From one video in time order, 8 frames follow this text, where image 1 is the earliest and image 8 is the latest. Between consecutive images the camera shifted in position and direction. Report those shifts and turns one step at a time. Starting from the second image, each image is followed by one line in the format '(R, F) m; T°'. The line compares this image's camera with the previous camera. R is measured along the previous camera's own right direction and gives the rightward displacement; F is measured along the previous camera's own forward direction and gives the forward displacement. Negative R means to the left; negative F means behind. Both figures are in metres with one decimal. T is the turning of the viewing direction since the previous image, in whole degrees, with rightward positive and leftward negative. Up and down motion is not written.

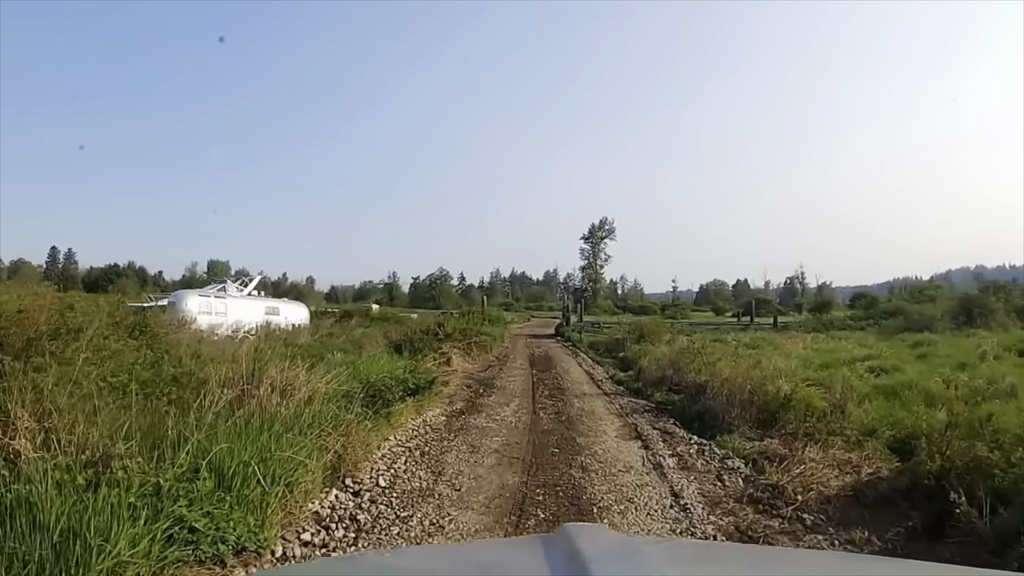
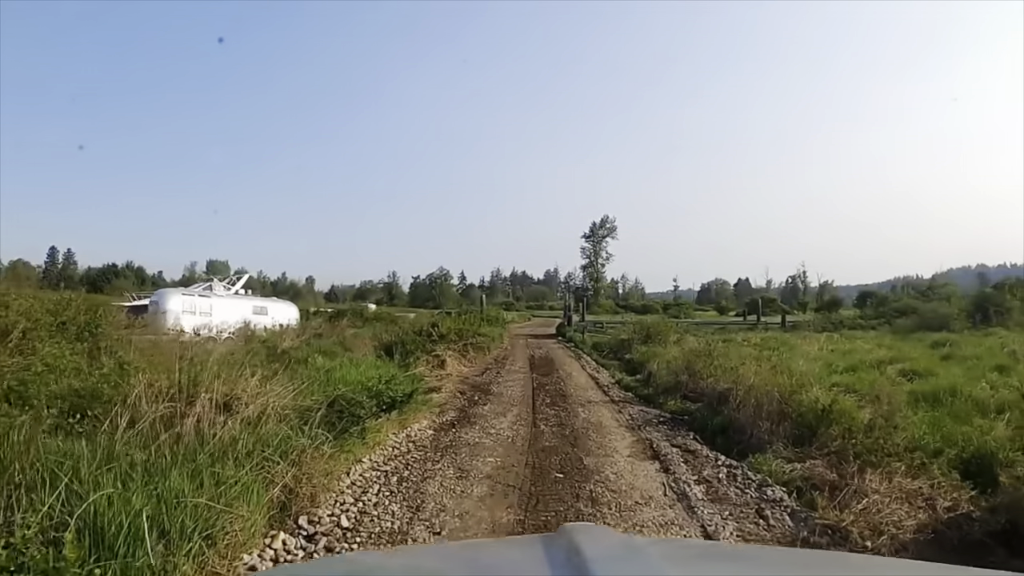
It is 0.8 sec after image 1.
(+0.1, +1.3) m; 0°
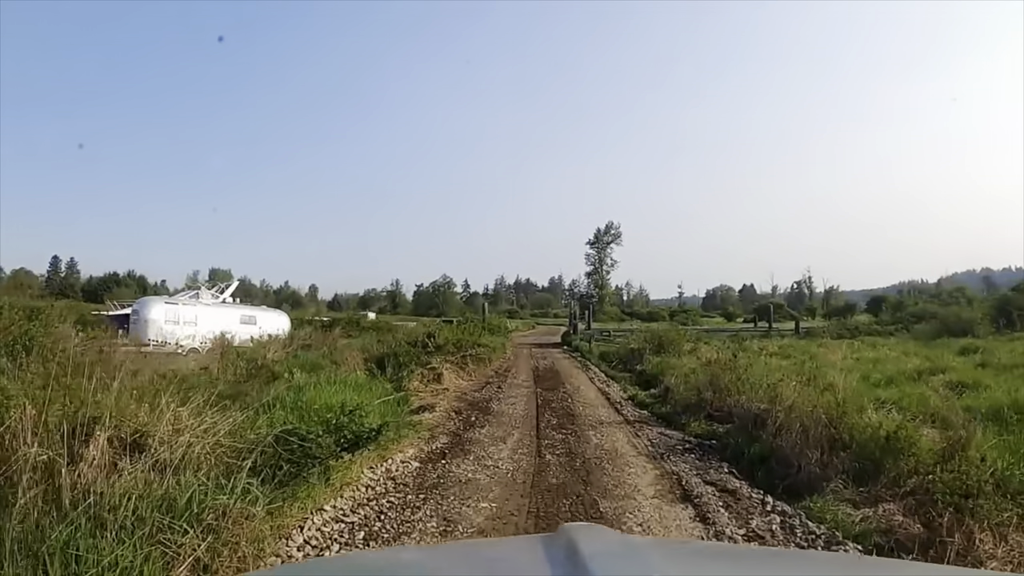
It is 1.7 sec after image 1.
(+0.1, +1.4) m; 0°
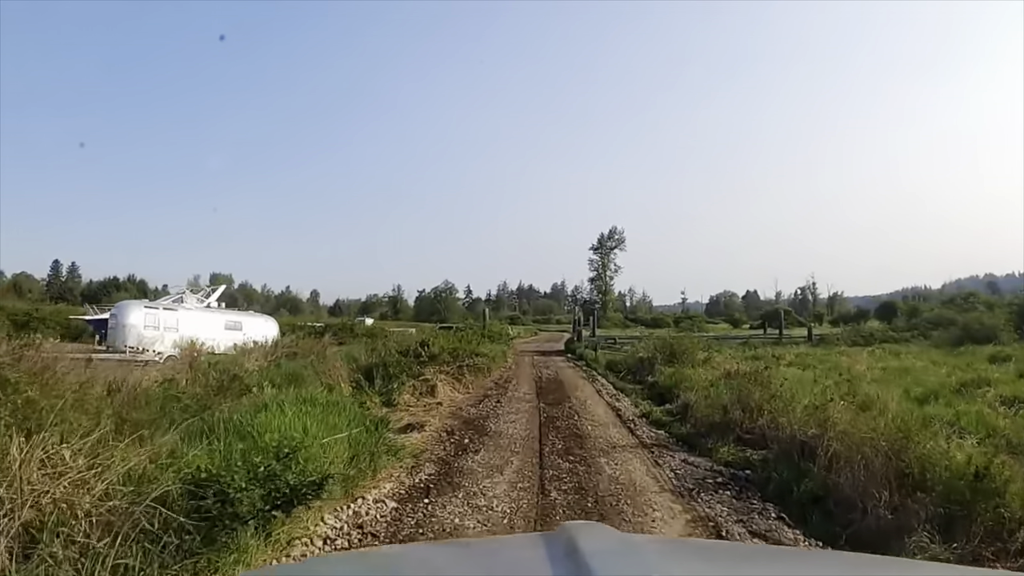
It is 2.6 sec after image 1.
(0.0, +1.3) m; 0°
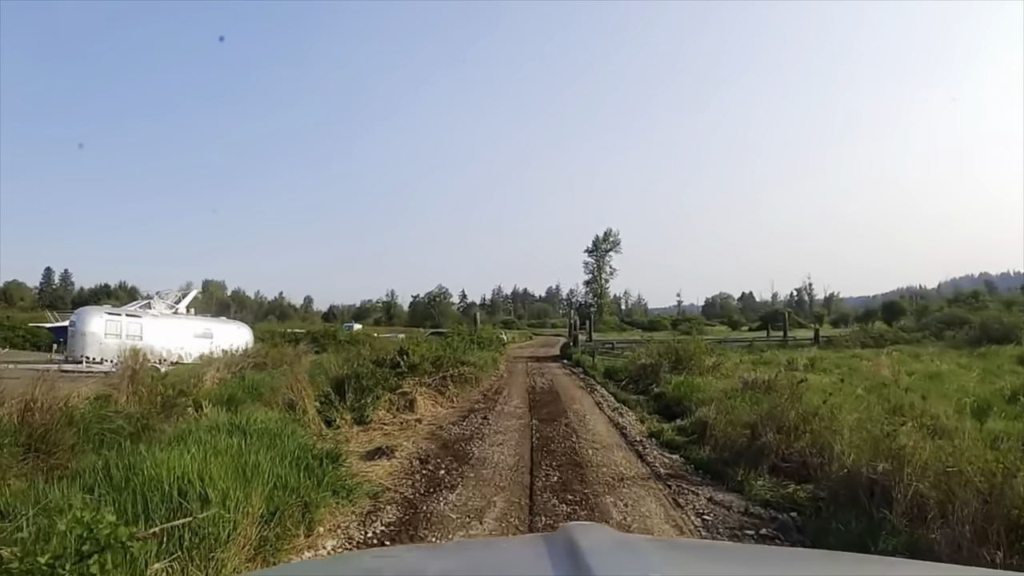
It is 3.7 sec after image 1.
(+0.1, +1.6) m; 0°
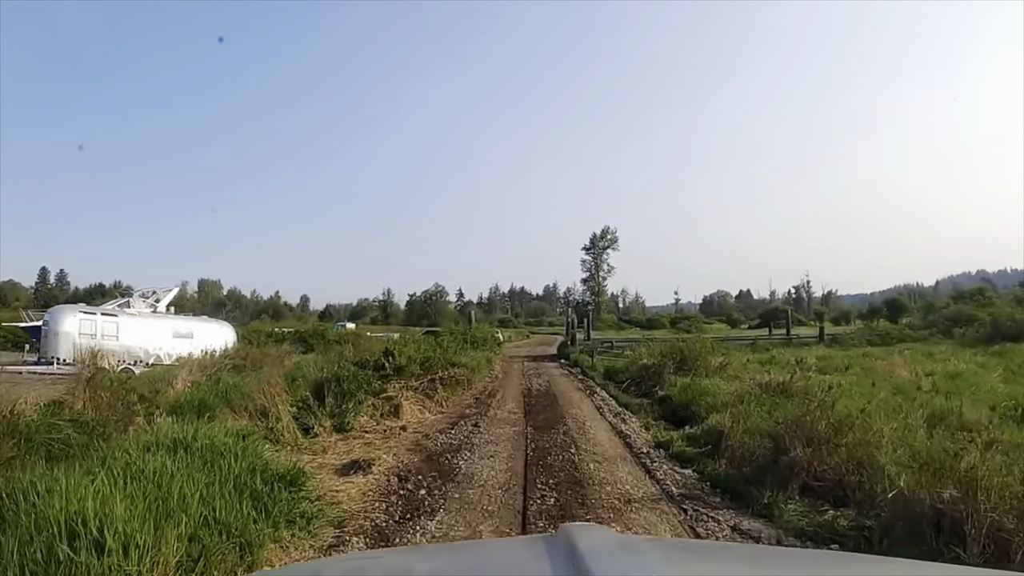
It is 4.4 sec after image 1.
(+0.1, +1.0) m; 0°
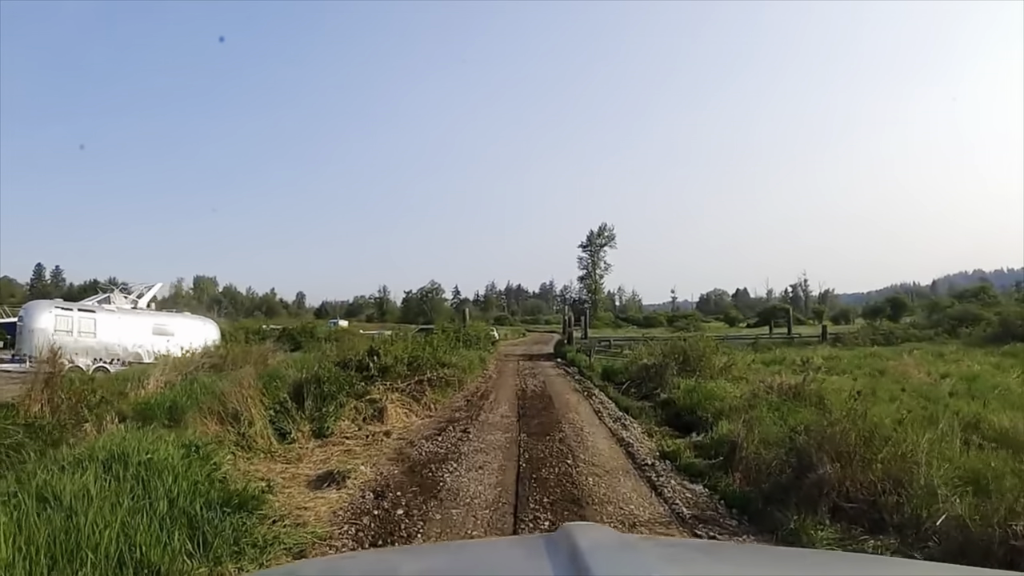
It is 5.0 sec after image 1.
(+0.1, +0.8) m; 0°
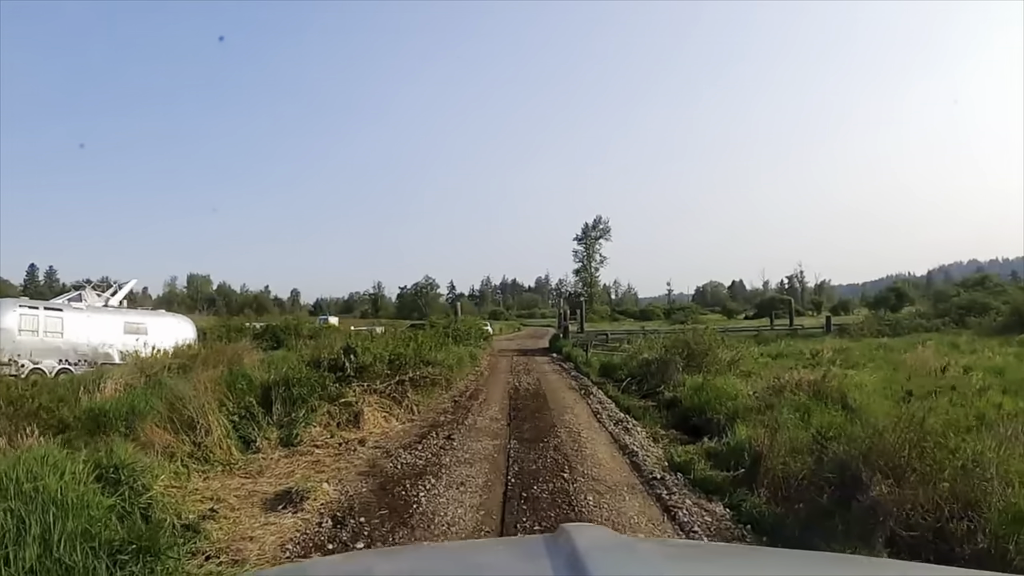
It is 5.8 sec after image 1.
(+0.1, +1.1) m; 0°
